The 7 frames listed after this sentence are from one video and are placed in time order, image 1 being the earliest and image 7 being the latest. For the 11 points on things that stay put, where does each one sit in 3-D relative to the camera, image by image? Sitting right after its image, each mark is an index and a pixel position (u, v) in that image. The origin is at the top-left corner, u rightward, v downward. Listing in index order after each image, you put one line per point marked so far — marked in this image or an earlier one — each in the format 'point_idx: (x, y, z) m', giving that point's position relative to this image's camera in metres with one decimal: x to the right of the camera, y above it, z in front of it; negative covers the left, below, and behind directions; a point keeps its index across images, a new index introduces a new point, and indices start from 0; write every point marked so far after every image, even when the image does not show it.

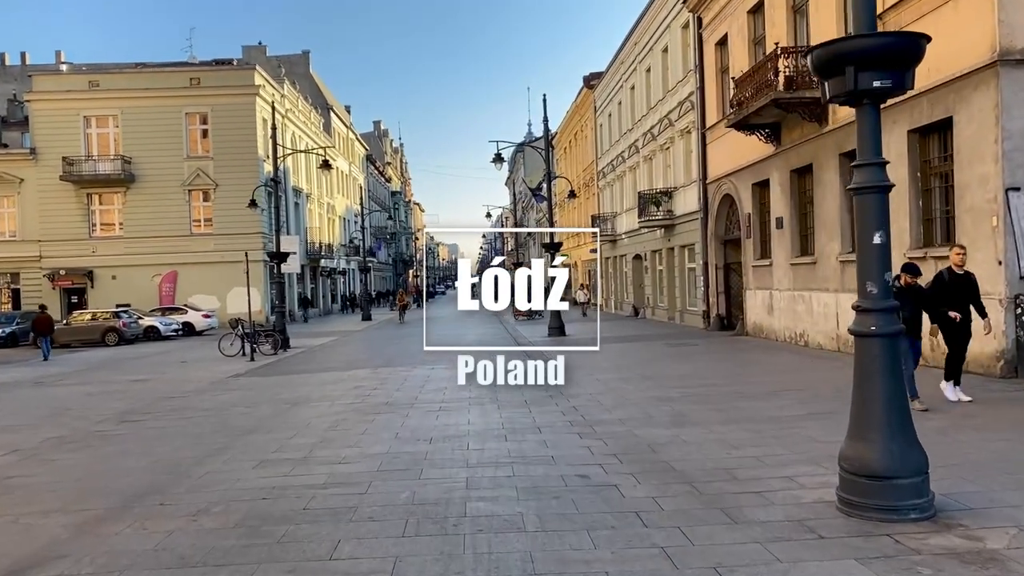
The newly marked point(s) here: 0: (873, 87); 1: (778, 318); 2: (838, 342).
0: (+2.2, +1.2, +5.0) m
1: (+6.2, -0.7, +18.9) m
2: (+6.3, -1.0, +15.8) m
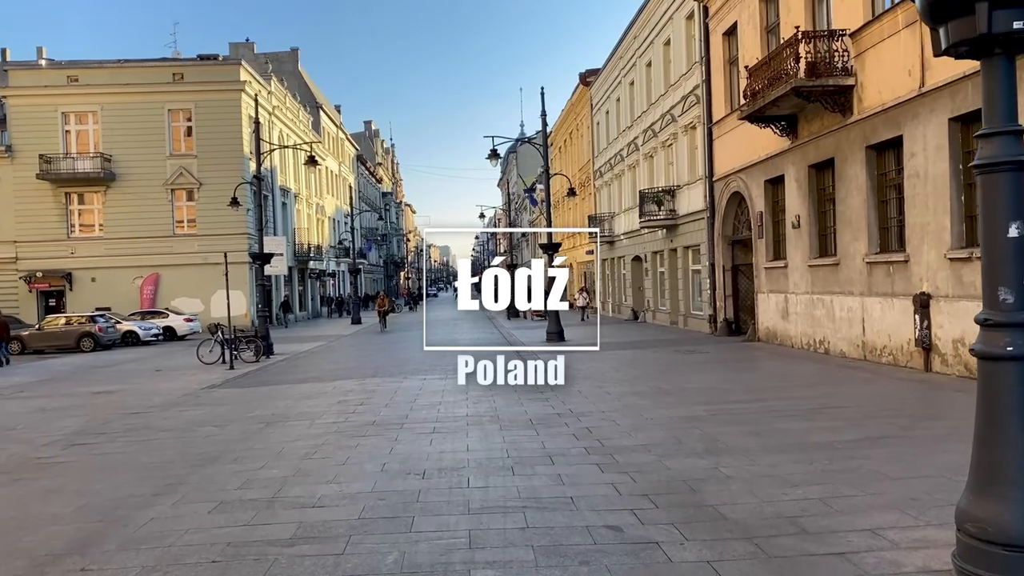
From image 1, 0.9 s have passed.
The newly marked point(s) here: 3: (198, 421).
0: (+2.3, +1.2, +3.8) m
1: (+6.1, -0.8, +17.7) m
2: (+6.3, -1.1, +14.6) m
3: (-4.3, -1.8, +11.1) m
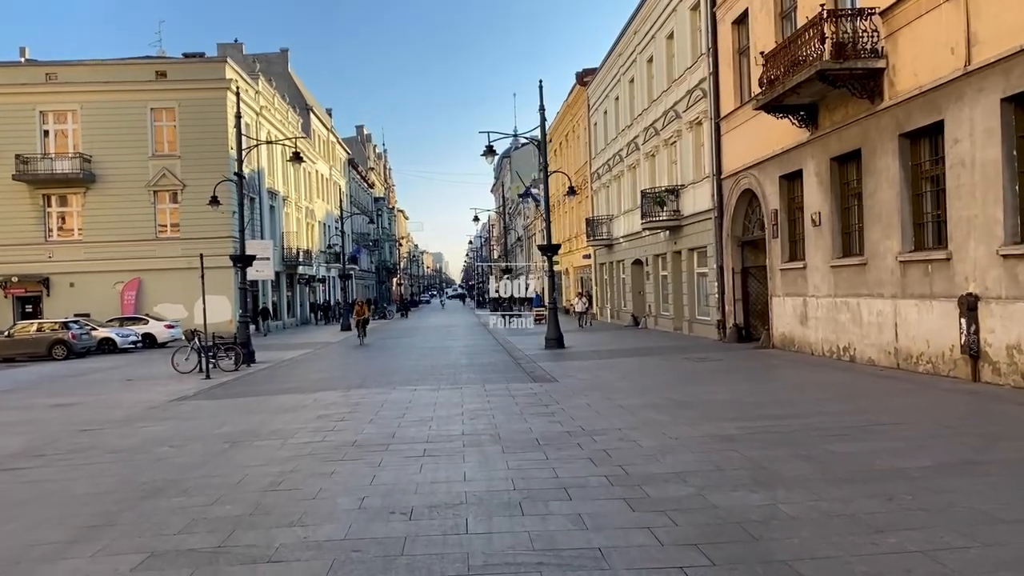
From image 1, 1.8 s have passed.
0: (+2.4, +1.3, +2.5) m
1: (+6.1, -0.8, +16.4) m
2: (+6.3, -1.1, +13.3) m
3: (-4.3, -1.8, +9.7) m
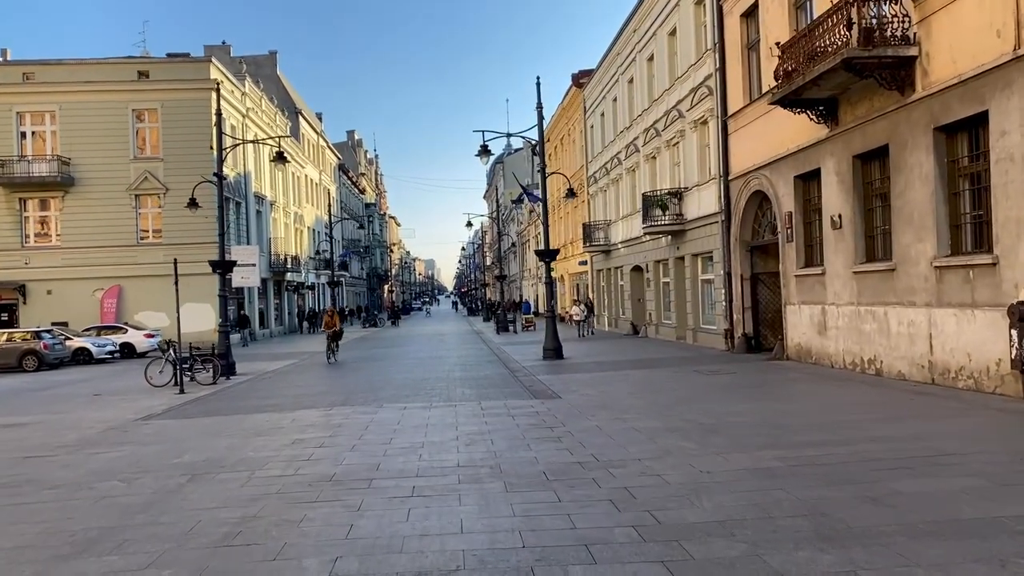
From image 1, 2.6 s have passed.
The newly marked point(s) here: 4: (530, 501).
0: (+2.5, +1.3, +1.4) m
1: (+6.1, -1.0, +15.3) m
2: (+6.3, -1.2, +12.2) m
3: (-4.3, -1.9, +8.5) m
4: (+0.1, -1.6, +6.2) m
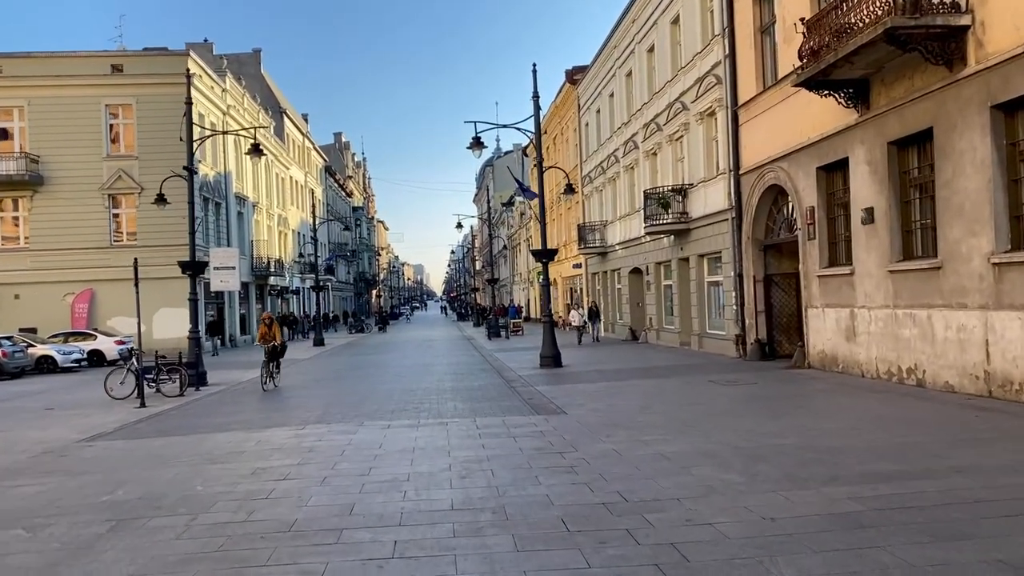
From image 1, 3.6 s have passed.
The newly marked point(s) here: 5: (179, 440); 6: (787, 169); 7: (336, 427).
0: (+2.7, +1.3, -0.1) m
1: (+6.0, -1.0, +13.8) m
2: (+6.3, -1.2, +10.7) m
3: (-4.2, -1.9, +6.8) m
4: (+0.2, -1.6, +4.7) m
5: (-4.5, -2.0, +10.8) m
6: (+5.7, +2.5, +16.8) m
7: (-2.4, -1.9, +10.9) m
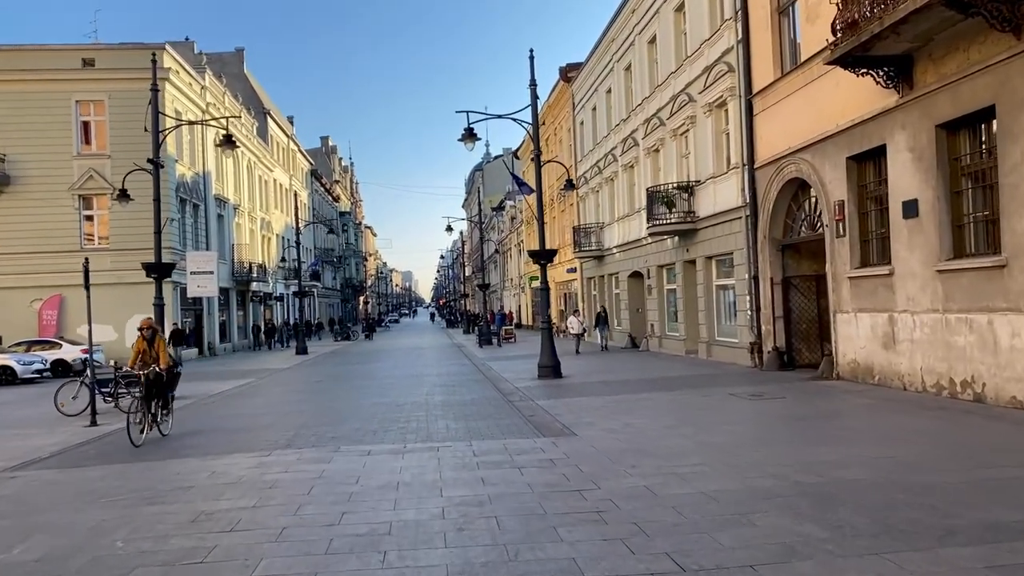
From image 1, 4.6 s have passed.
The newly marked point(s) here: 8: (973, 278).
0: (+2.8, +1.4, -1.7) m
1: (+6.0, -1.0, +12.3) m
2: (+6.3, -1.2, +9.2) m
3: (-4.1, -1.9, +5.2) m
4: (+0.3, -1.6, +3.1) m
5: (-4.4, -2.0, +9.2) m
6: (+5.6, +2.4, +15.3) m
7: (-2.3, -1.9, +9.2) m
8: (+6.2, +0.1, +10.9) m
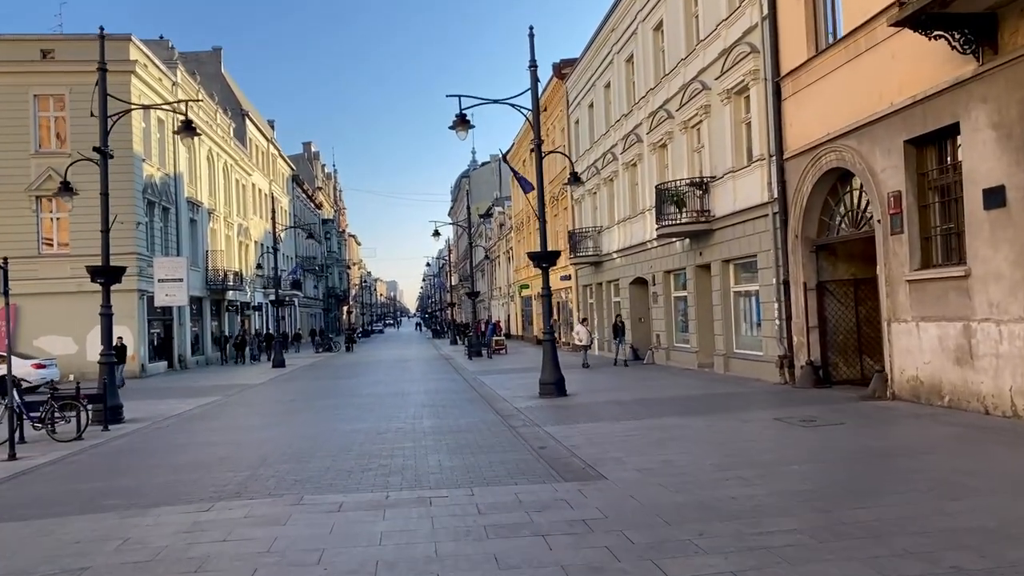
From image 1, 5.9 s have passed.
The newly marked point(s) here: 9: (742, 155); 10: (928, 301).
0: (+3.2, +1.5, -3.7) m
1: (+6.1, -1.1, +10.2) m
2: (+6.5, -1.3, +7.2) m
3: (-3.9, -1.8, +3.0) m
4: (+0.6, -1.5, +0.9) m
5: (-4.3, -2.1, +6.9) m
6: (+5.6, +2.3, +13.3) m
7: (-2.2, -1.9, +7.0) m
8: (+6.3, +0.1, +8.9) m
9: (+5.1, +3.0, +18.0) m
10: (+5.9, -0.2, +11.6) m
